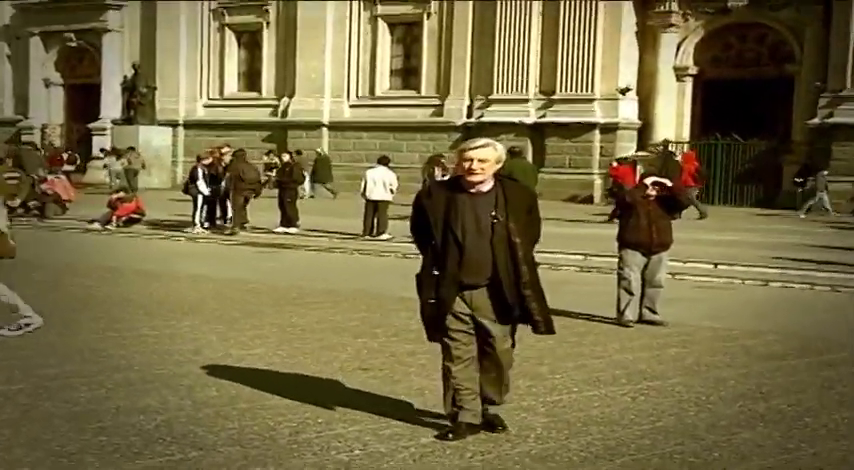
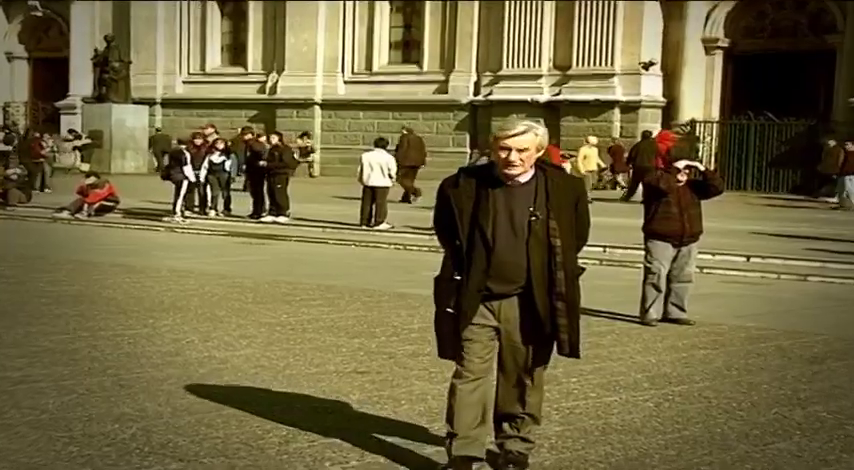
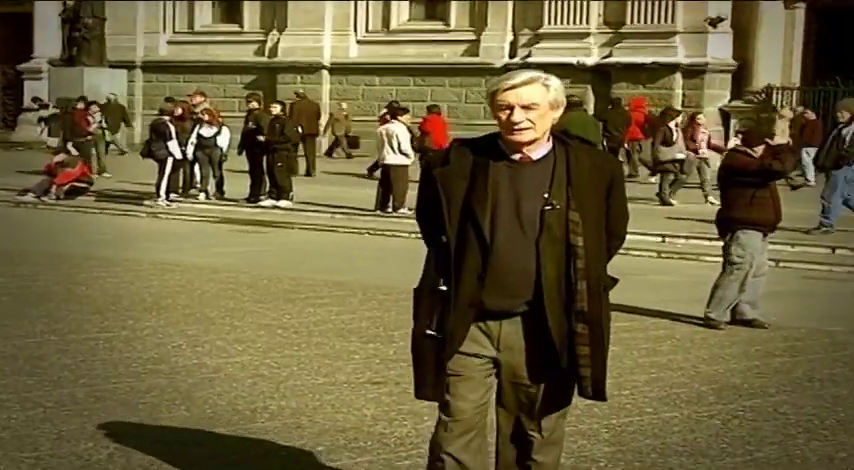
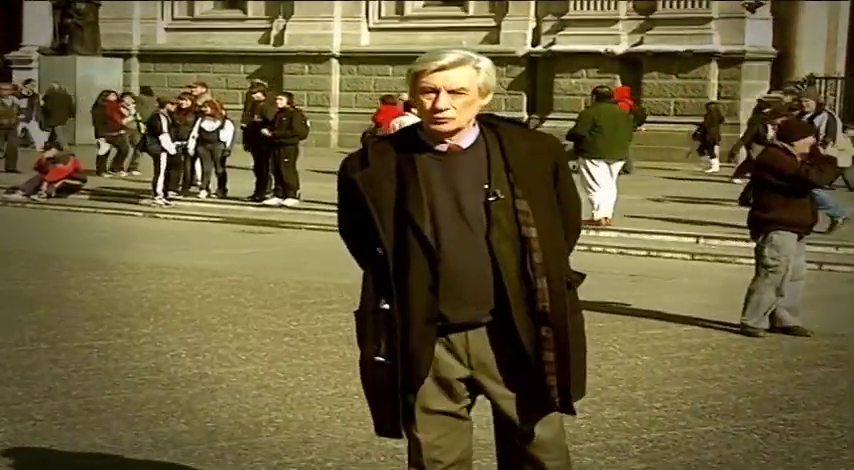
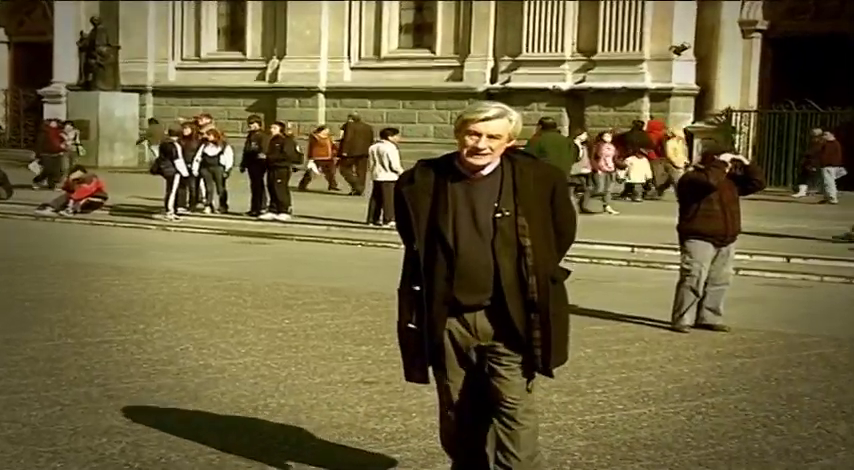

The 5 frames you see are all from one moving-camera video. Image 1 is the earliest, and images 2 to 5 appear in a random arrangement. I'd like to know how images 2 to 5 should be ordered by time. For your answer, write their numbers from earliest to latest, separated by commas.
2, 5, 3, 4
